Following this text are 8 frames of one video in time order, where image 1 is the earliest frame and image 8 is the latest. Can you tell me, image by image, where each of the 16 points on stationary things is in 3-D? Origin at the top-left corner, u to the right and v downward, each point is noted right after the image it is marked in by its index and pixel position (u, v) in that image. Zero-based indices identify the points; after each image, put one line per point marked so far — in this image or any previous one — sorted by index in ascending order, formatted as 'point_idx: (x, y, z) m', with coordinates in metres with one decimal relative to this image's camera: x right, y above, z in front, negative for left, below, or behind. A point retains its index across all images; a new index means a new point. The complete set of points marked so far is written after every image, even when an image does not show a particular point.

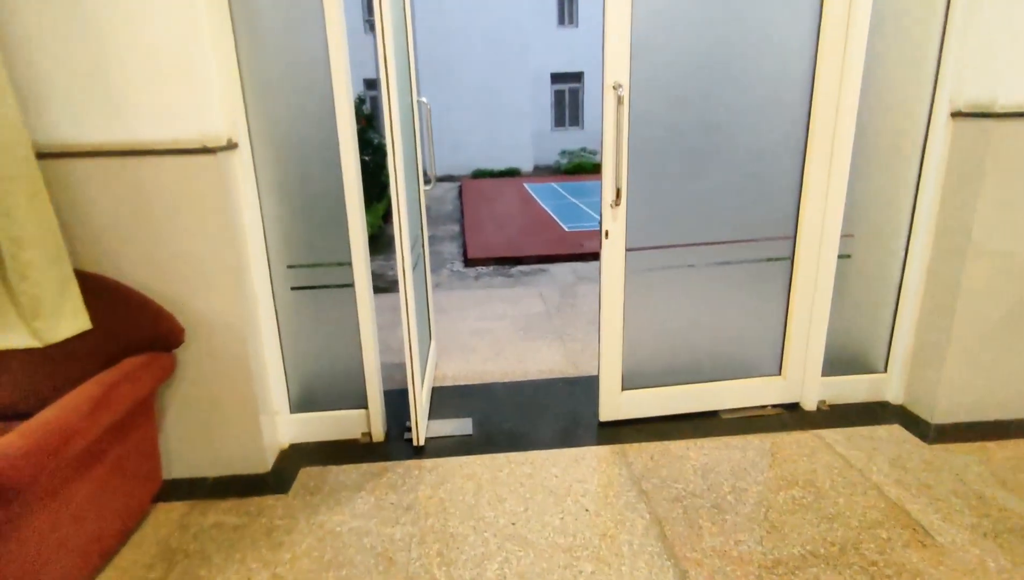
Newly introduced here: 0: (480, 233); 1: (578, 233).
0: (-0.4, +0.8, +8.1) m
1: (+0.9, +0.8, +7.9) m
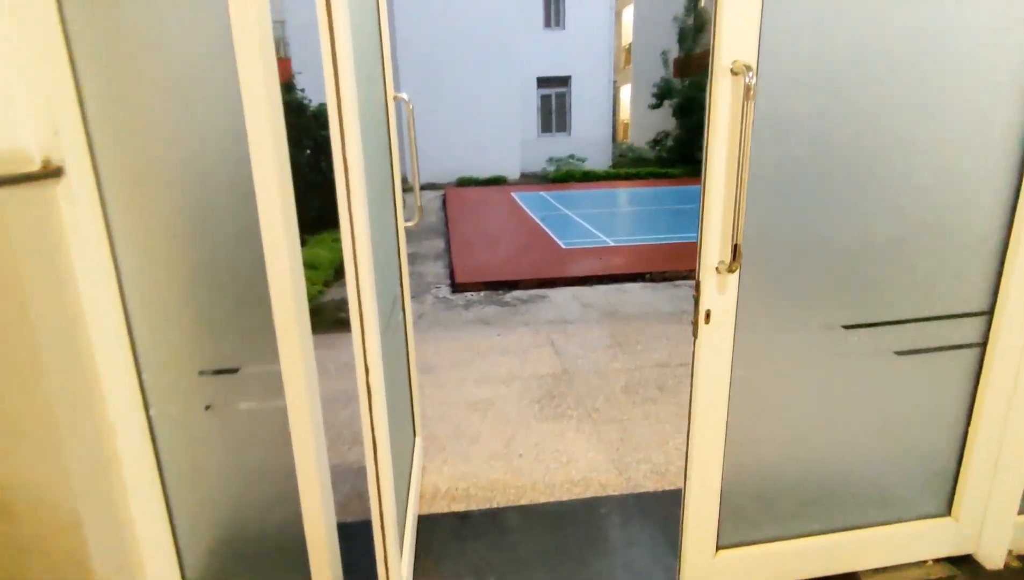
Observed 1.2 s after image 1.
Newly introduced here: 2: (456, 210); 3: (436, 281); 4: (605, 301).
0: (-0.6, +0.5, +7.3) m
1: (+0.8, +0.5, +7.2) m
2: (-0.8, +1.2, +10.1) m
3: (-0.8, +0.1, +6.1) m
4: (+0.9, -0.1, +5.3) m
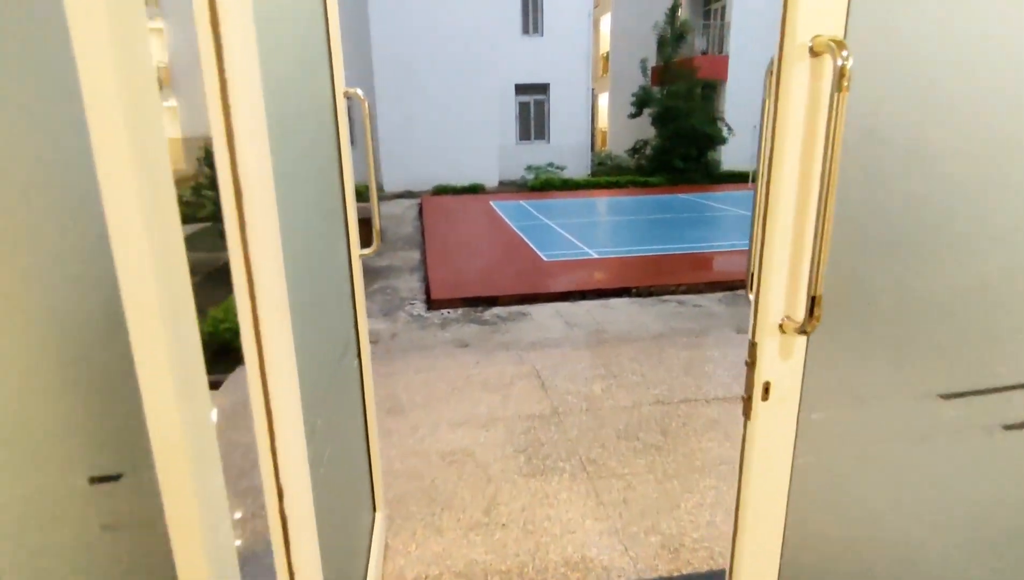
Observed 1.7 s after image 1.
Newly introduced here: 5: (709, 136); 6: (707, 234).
0: (-0.8, +0.3, +7.0) m
1: (+0.5, +0.3, +6.9) m
2: (-1.2, +1.0, +9.7) m
3: (-1.0, -0.1, +5.8) m
4: (+0.7, -0.3, +5.0) m
5: (+4.9, +3.9, +14.2) m
6: (+3.0, +0.9, +8.9) m
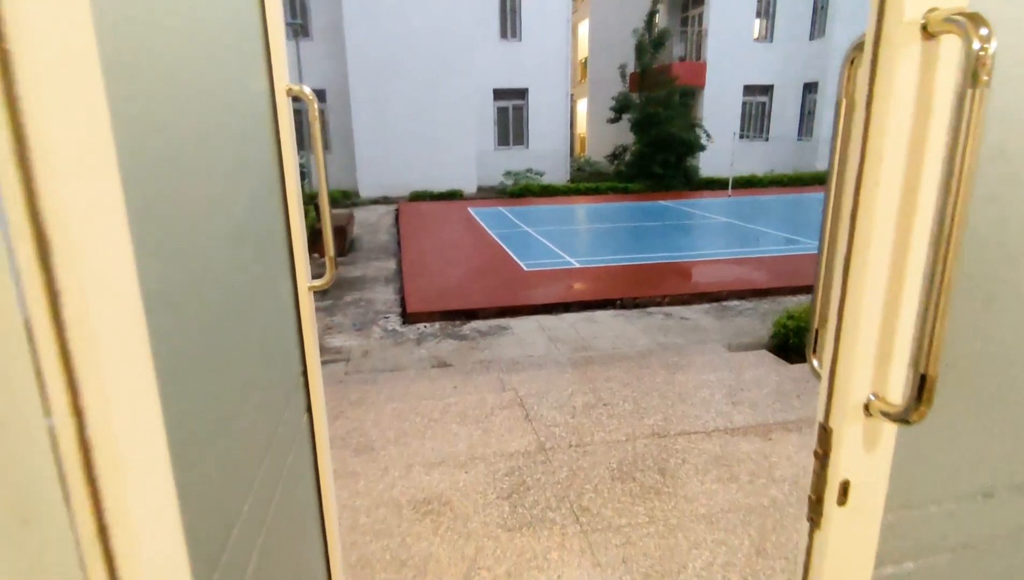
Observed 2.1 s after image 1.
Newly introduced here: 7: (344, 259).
0: (-1.1, +0.2, +6.7) m
1: (+0.3, +0.2, +6.7) m
2: (-1.5, +0.9, +9.5) m
3: (-1.2, -0.2, +5.5) m
4: (+0.5, -0.4, +4.8) m
5: (+4.3, +3.7, +14.2) m
6: (+2.7, +0.7, +8.8) m
7: (-2.3, +0.4, +8.0) m
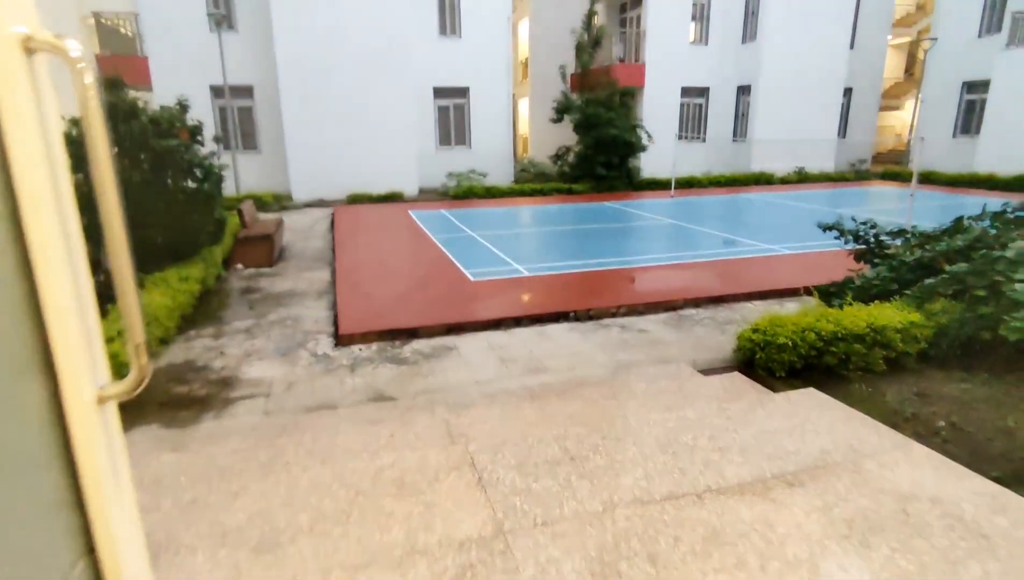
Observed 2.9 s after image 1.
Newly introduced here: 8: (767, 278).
0: (-1.6, 0.0, +6.1) m
1: (-0.3, +0.1, +6.2) m
2: (-2.4, +0.7, +8.8) m
3: (-1.7, -0.3, +4.9) m
4: (+0.1, -0.5, +4.3) m
5: (+2.9, +3.6, +14.1) m
6: (+1.9, +0.7, +8.5) m
7: (-3.1, +0.2, +7.3) m
8: (+3.0, +0.2, +6.7) m
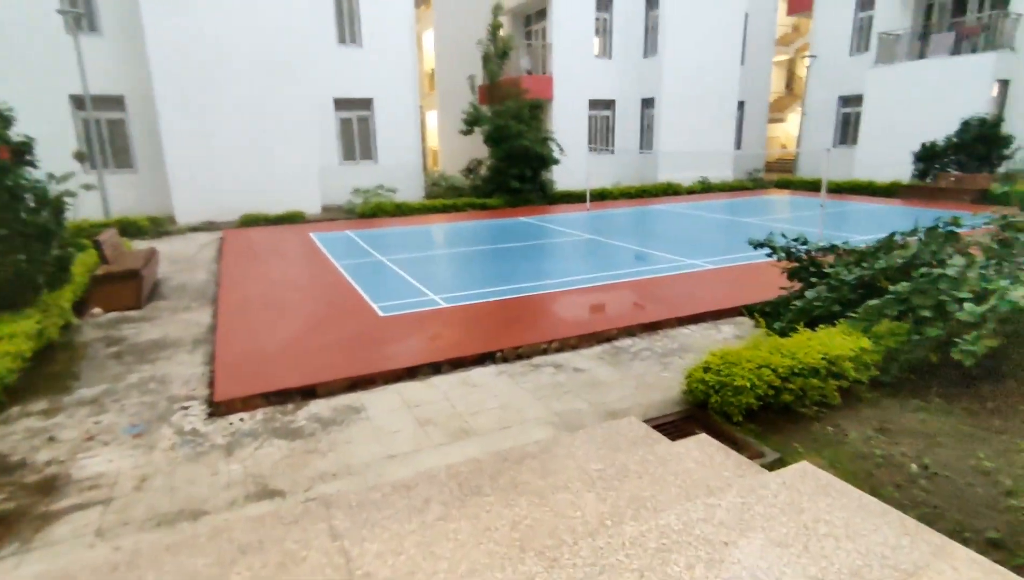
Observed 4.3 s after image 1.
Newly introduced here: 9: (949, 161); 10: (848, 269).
0: (-2.4, -0.4, +5.2) m
1: (-1.1, -0.3, +5.5) m
2: (-3.6, +0.2, +7.8) m
3: (-2.2, -0.7, +4.0) m
4: (-0.4, -0.8, +3.7) m
5: (+0.7, +3.2, +13.8) m
6: (+0.7, +0.4, +8.1) m
7: (-4.0, -0.3, +6.1) m
8: (+2.0, 0.0, +6.4) m
9: (+10.3, +3.1, +13.6) m
10: (+2.6, +0.2, +4.5) m
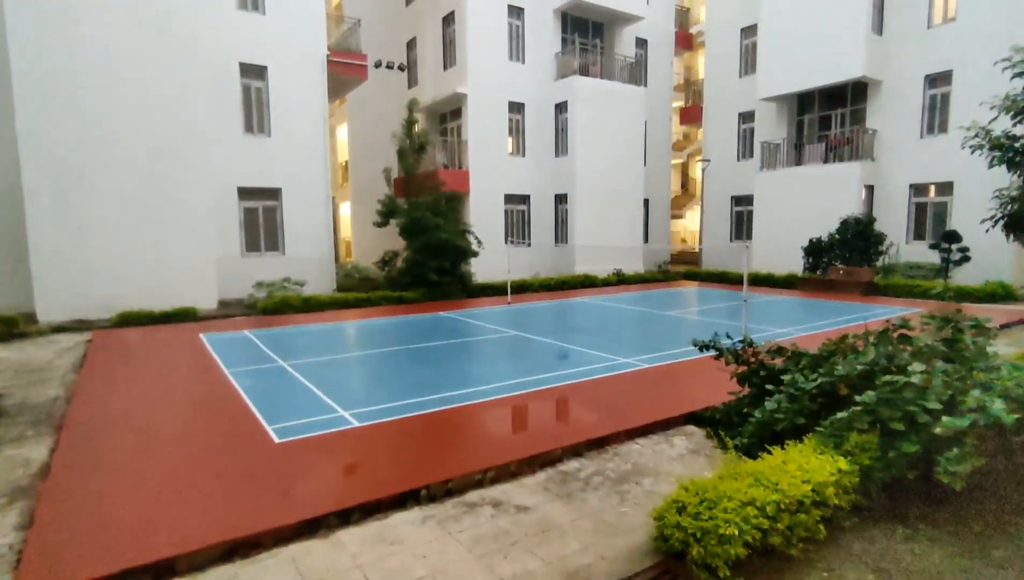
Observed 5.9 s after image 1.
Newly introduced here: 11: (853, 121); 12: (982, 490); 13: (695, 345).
0: (-3.0, -1.3, +4.0) m
1: (-1.7, -1.2, +4.5) m
2: (-4.5, -1.1, +6.5) m
3: (-2.6, -1.4, +2.8) m
4: (-0.7, -1.4, +2.8) m
5: (-1.2, +1.0, +13.5) m
6: (-0.4, -1.0, +7.4) m
7: (-4.7, -1.3, +4.7) m
8: (+1.3, -1.1, +6.0) m
9: (+8.3, +0.9, +14.6) m
10: (+2.1, -0.6, +4.2) m
11: (+9.4, +4.7, +15.9) m
12: (+2.9, -1.2, +3.5) m
13: (+1.6, -0.5, +5.0) m
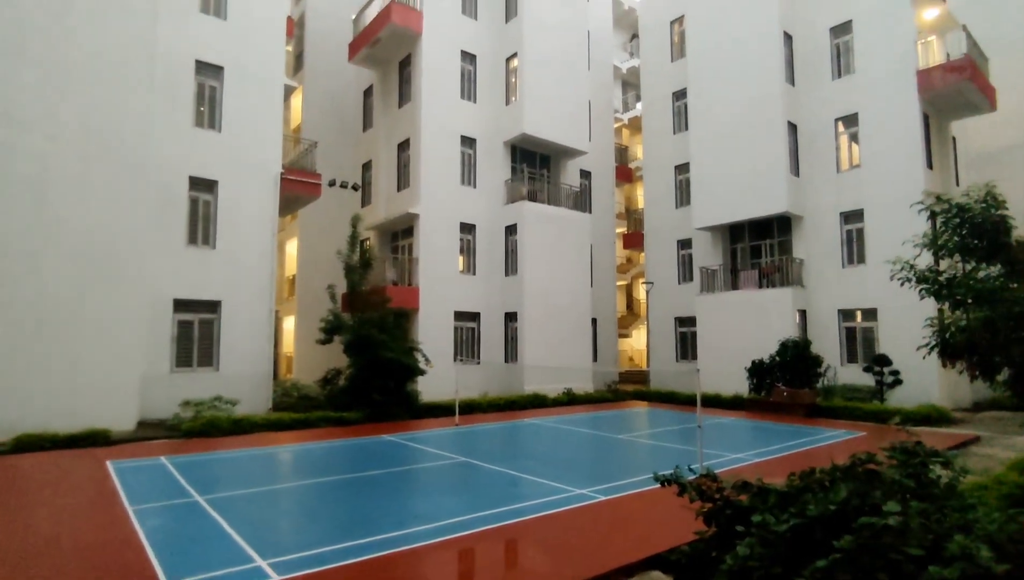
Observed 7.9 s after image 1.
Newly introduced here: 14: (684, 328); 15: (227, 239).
0: (-3.3, -2.0, +3.2) m
1: (-2.1, -2.1, +3.8) m
2: (-5.0, -2.3, +5.4) m
3: (-2.8, -1.9, +2.0) m
4: (-0.9, -2.0, +2.1) m
5: (-2.4, -1.8, +13.0) m
6: (-1.0, -2.5, +6.8) m
7: (-5.0, -2.2, +3.7) m
8: (+0.8, -2.4, +5.5) m
9: (+7.0, -2.3, +15.0) m
10: (+1.8, -1.5, +3.9) m
11: (+8.0, +1.2, +17.0) m
12: (+2.6, -2.0, +3.1) m
13: (+1.2, -1.6, +4.7) m
14: (+6.1, -1.3, +19.9) m
15: (-6.4, +1.1, +12.7) m
